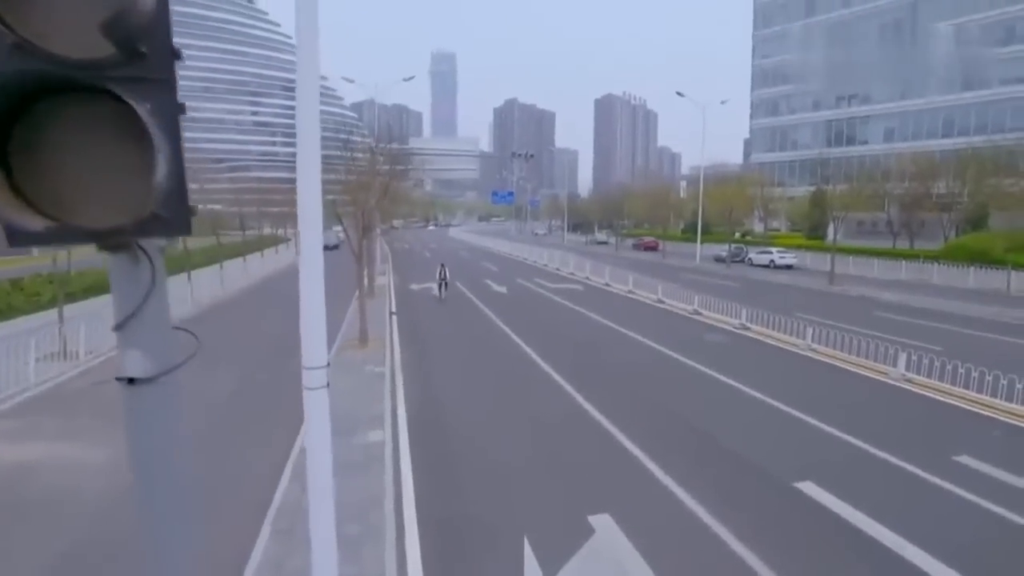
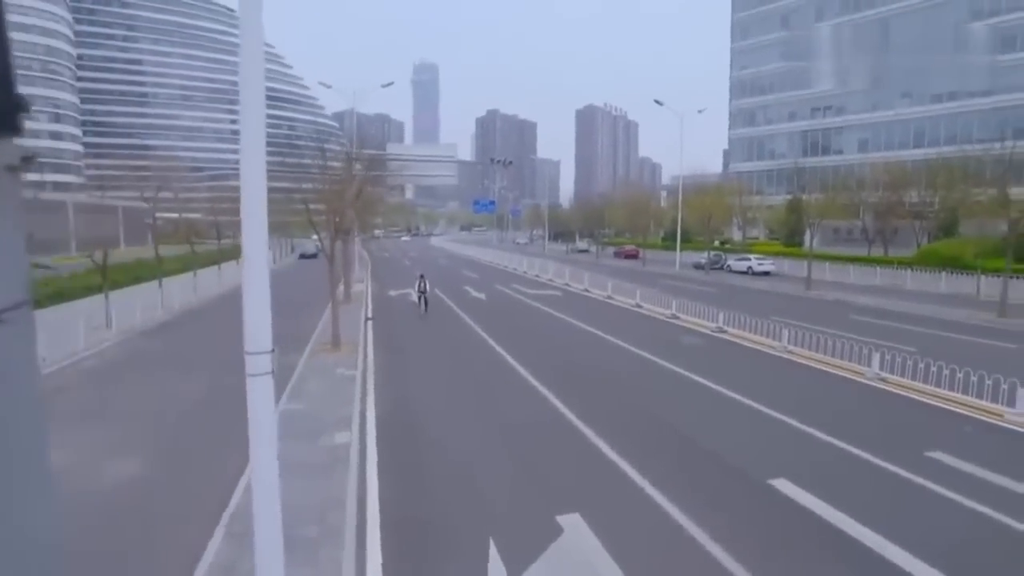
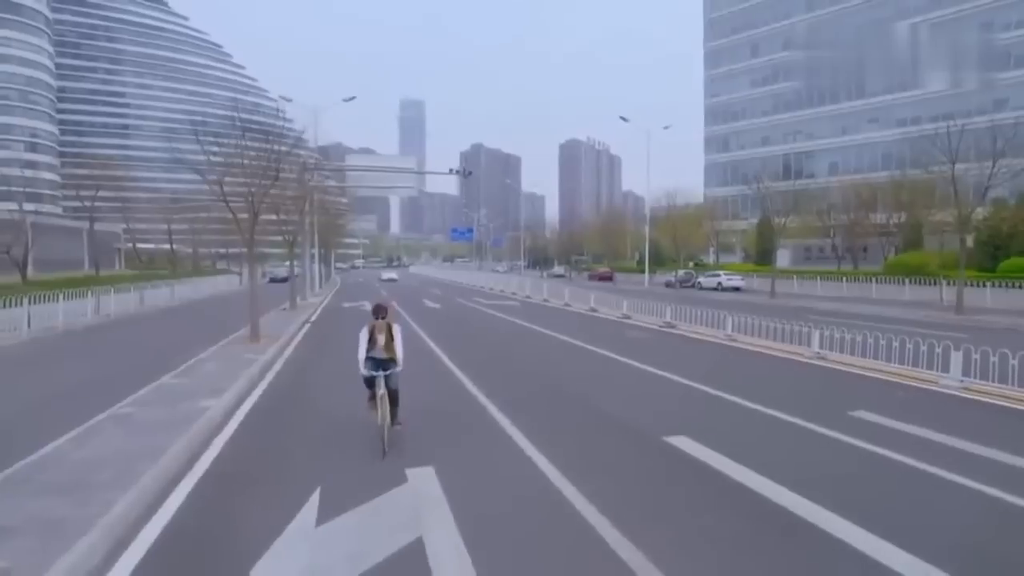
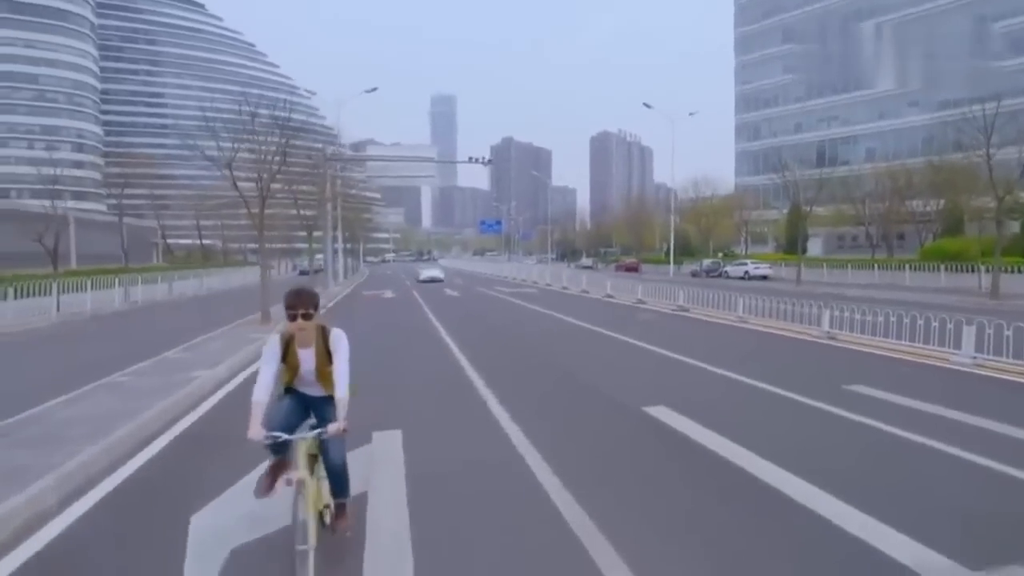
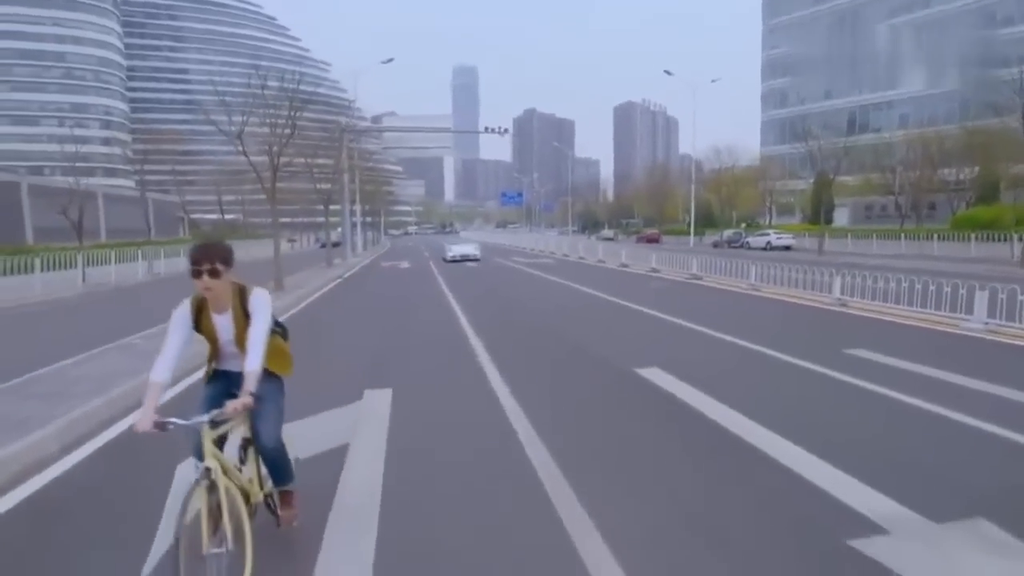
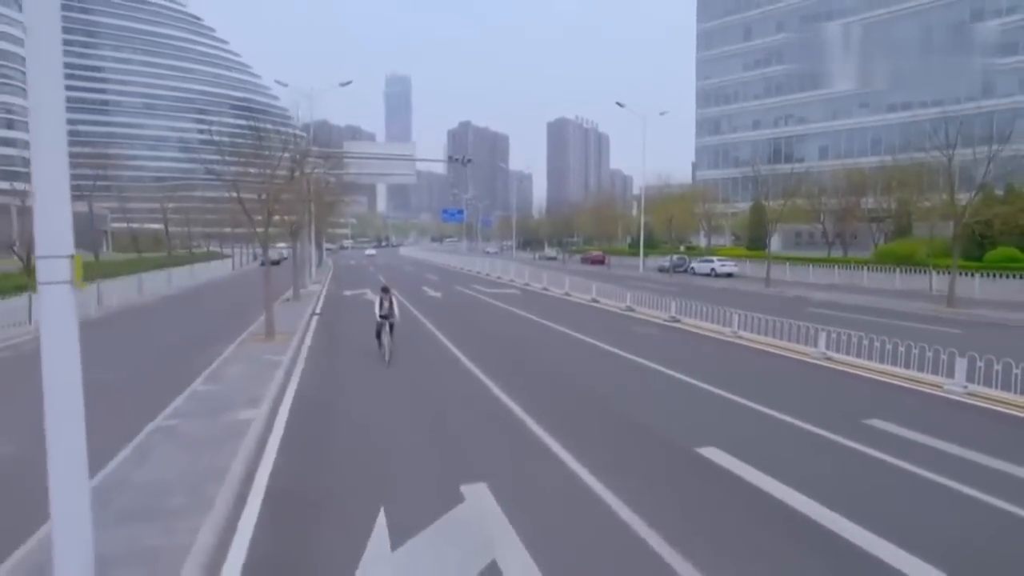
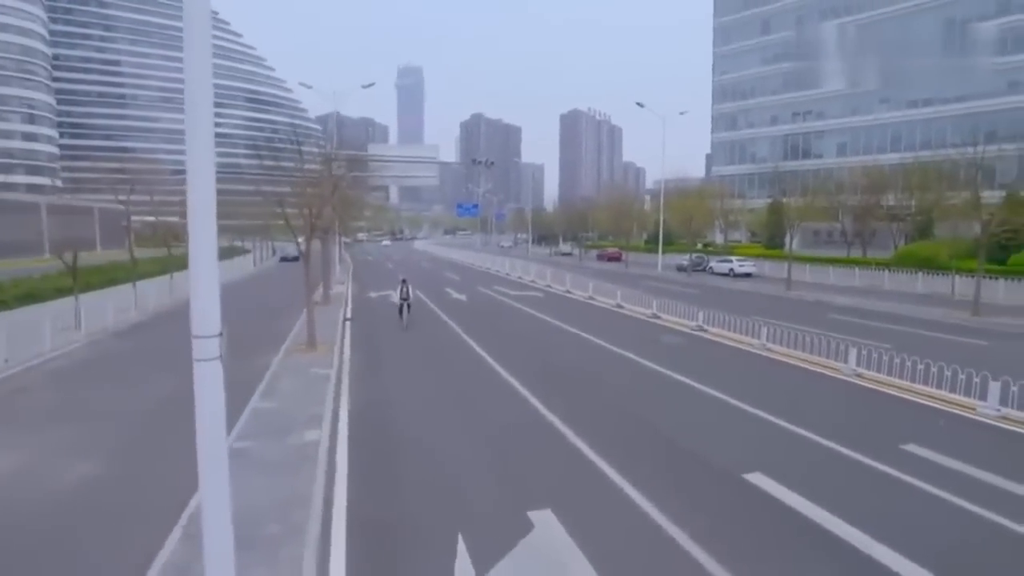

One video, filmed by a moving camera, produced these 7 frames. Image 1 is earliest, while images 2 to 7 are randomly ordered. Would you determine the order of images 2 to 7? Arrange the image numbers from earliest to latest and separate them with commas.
2, 7, 6, 3, 4, 5
